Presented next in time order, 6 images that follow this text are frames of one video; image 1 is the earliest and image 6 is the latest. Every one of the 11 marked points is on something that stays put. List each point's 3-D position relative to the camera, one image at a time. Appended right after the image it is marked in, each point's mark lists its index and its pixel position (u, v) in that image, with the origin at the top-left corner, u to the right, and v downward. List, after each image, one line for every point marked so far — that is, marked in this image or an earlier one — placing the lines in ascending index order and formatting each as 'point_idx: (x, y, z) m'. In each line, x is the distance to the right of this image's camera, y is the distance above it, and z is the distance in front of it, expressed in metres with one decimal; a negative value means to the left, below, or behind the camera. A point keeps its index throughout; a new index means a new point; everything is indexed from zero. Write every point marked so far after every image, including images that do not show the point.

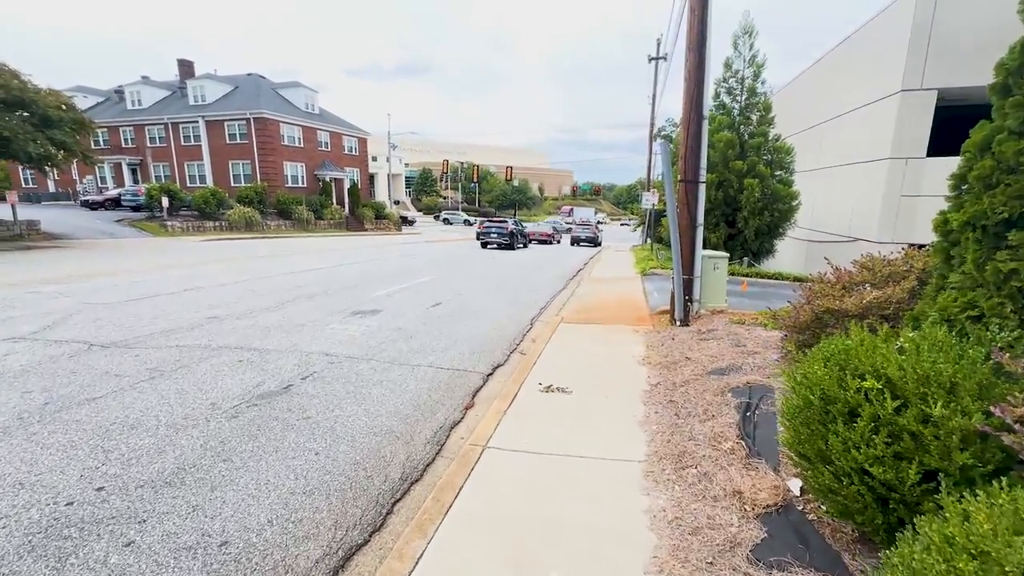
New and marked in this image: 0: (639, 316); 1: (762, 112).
0: (+2.3, -0.5, +8.1) m
1: (+7.4, +5.2, +13.3) m
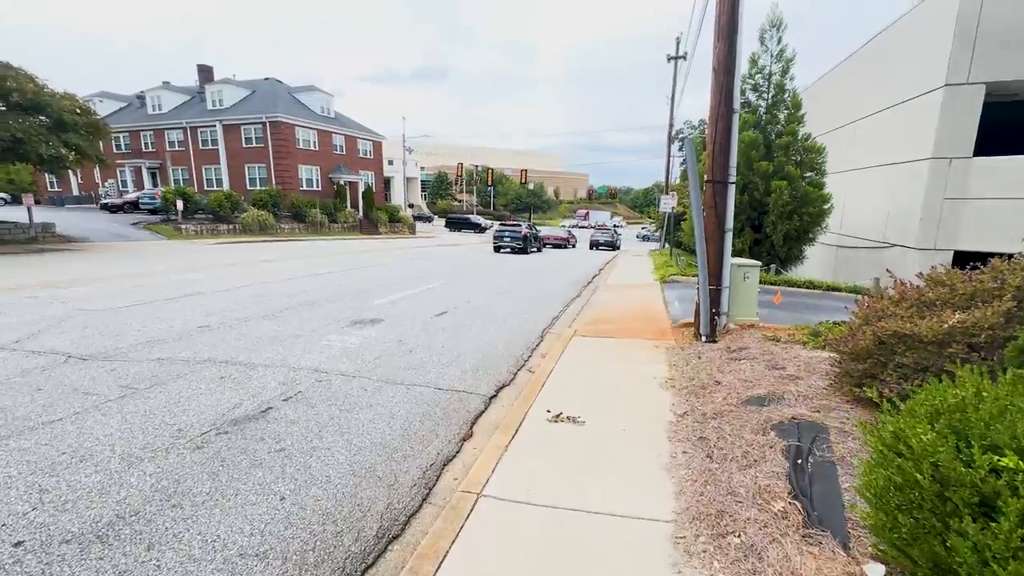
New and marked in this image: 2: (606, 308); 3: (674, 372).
0: (+2.4, -0.7, +7.4) m
1: (+7.8, +5.0, +12.5) m
2: (+2.0, -0.4, +9.4) m
3: (+1.9, -1.0, +5.3) m
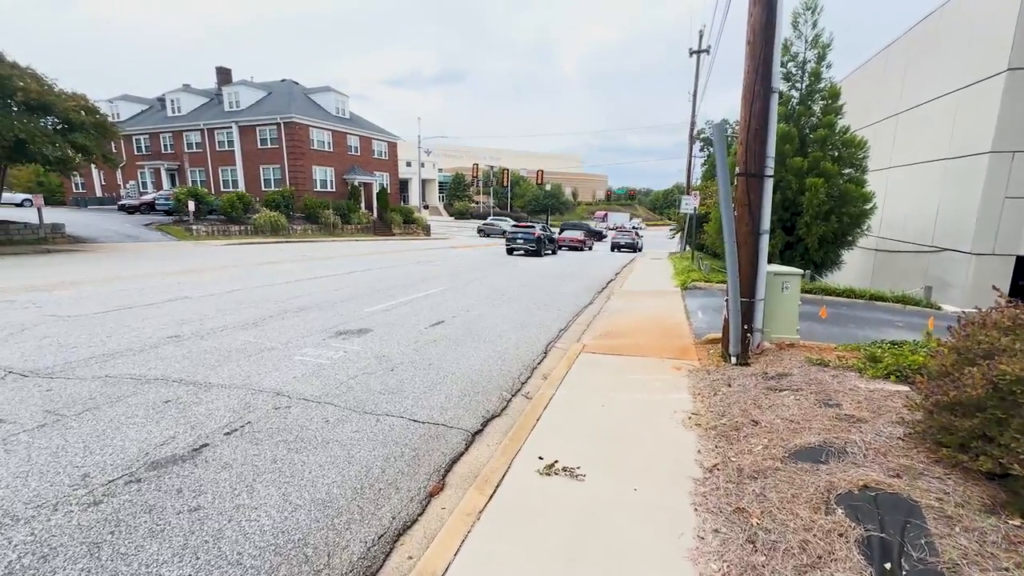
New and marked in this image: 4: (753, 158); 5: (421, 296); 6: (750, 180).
0: (+2.4, -0.8, +6.5) m
1: (+8.0, +4.8, +11.3) m
2: (+2.1, -0.6, +8.4) m
3: (+1.8, -1.1, +4.4) m
4: (+2.8, +1.5, +5.1) m
5: (-2.1, -0.2, +10.4) m
6: (+2.7, +1.2, +5.1) m
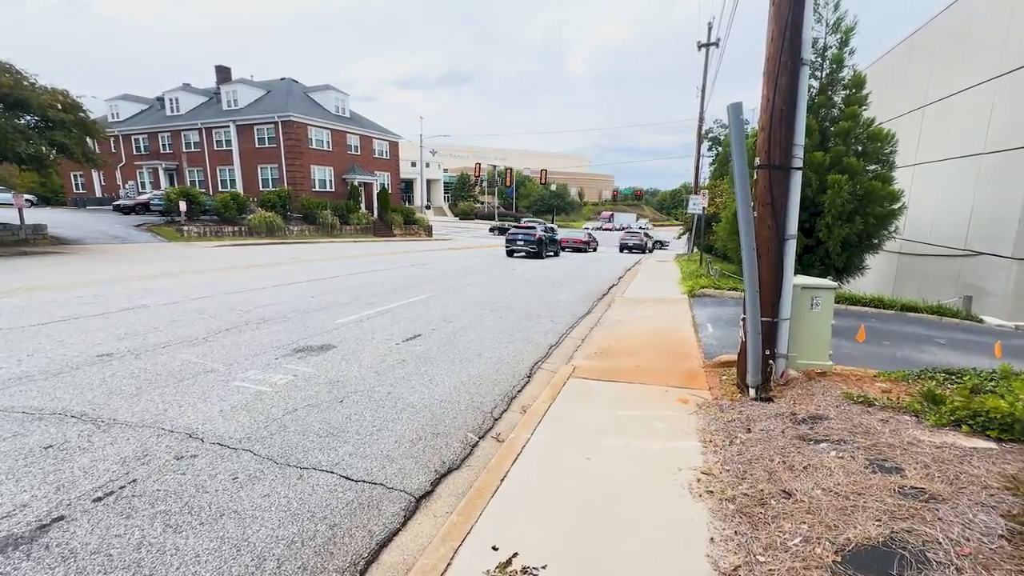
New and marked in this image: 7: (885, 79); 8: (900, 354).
0: (+2.2, -1.0, +5.5) m
1: (+7.8, +4.6, +10.3) m
2: (+1.8, -0.8, +7.5) m
3: (+1.5, -1.3, +3.4) m
4: (+2.5, +1.3, +4.2) m
5: (-2.3, -0.3, +9.5) m
6: (+2.4, +1.1, +4.2) m
7: (+12.9, +7.2, +15.6) m
8: (+5.2, -0.9, +6.0) m
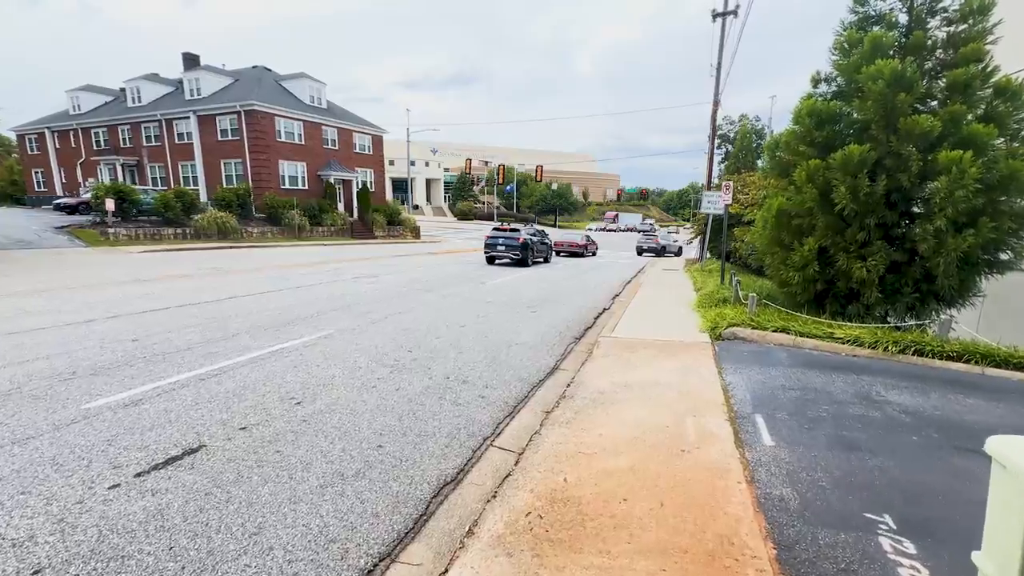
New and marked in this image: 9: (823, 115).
0: (+1.0, -1.6, +1.9) m
1: (+6.7, +4.0, +6.6) m
2: (+0.7, -1.3, +3.9) m
3: (+0.3, -1.9, -0.2) m
4: (+1.3, +0.7, +0.6) m
5: (-3.4, -0.9, +6.0) m
6: (+1.3, +0.5, +0.6) m
7: (+11.9, +6.6, +11.9) m
8: (+4.1, -1.5, +2.4) m
9: (+5.0, +2.8, +7.2) m
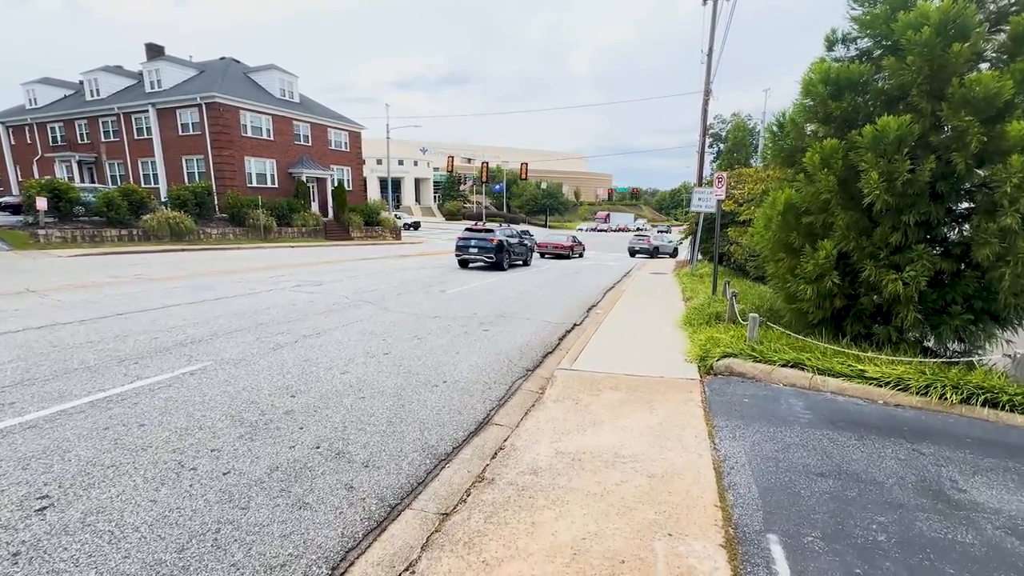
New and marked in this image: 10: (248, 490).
0: (+0.2, -1.8, +0.2) m
1: (+5.9, +3.8, +5.0) m
2: (-0.1, -1.6, +2.2) m
3: (-0.4, -2.1, -1.9) m
4: (+0.5, +0.5, -1.1) m
5: (-4.3, -1.2, +4.2) m
6: (+0.5, +0.3, -1.1) m
7: (+11.0, +6.4, +10.3) m
8: (+3.3, -1.7, +0.7) m
9: (+4.1, +2.6, +5.6) m
10: (-1.9, -1.4, +3.3) m
